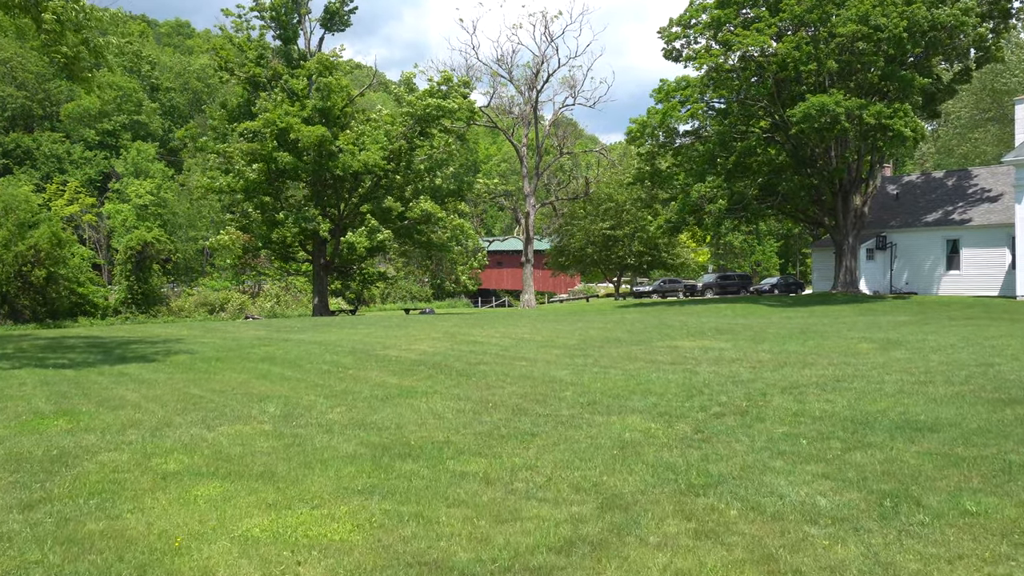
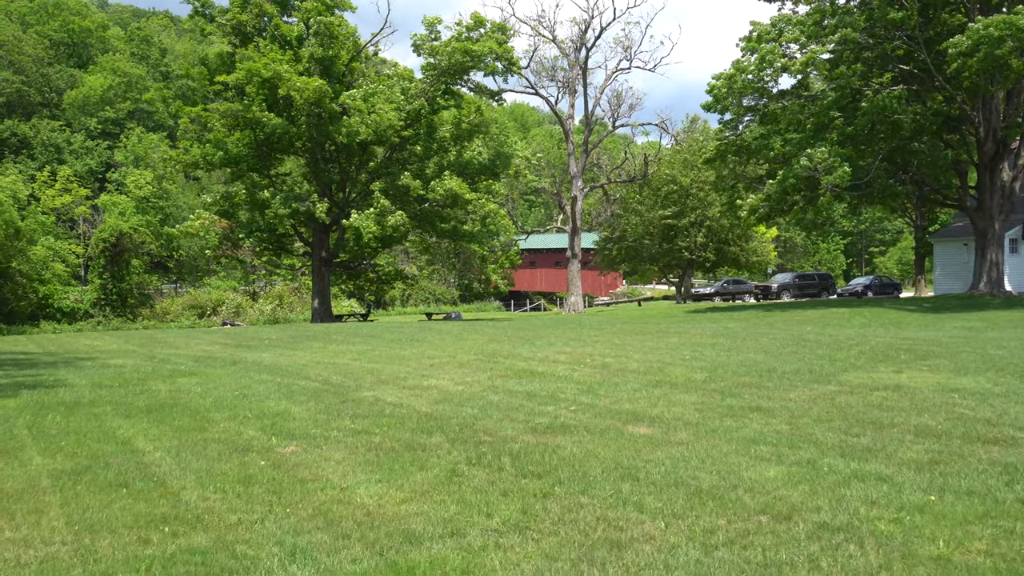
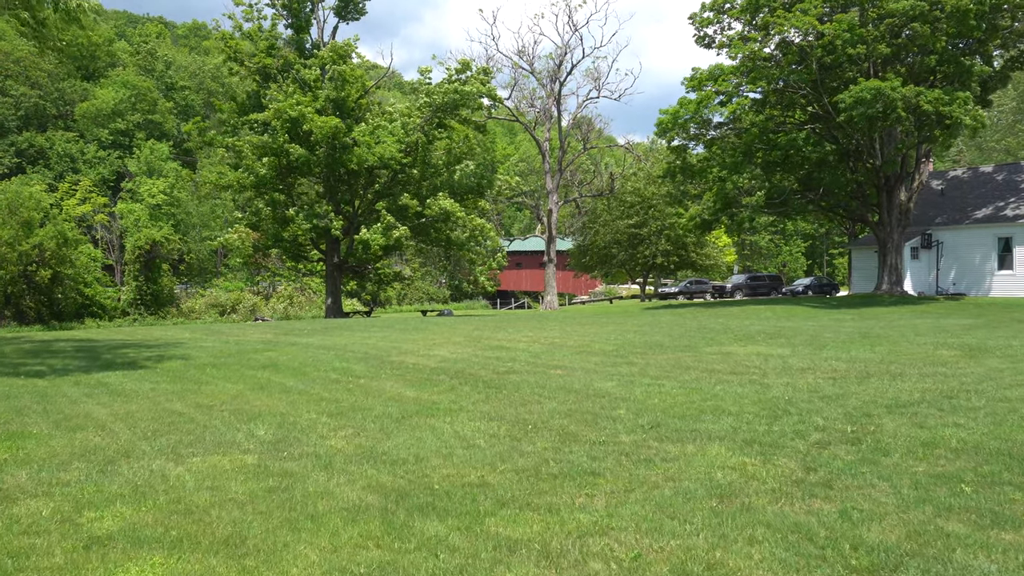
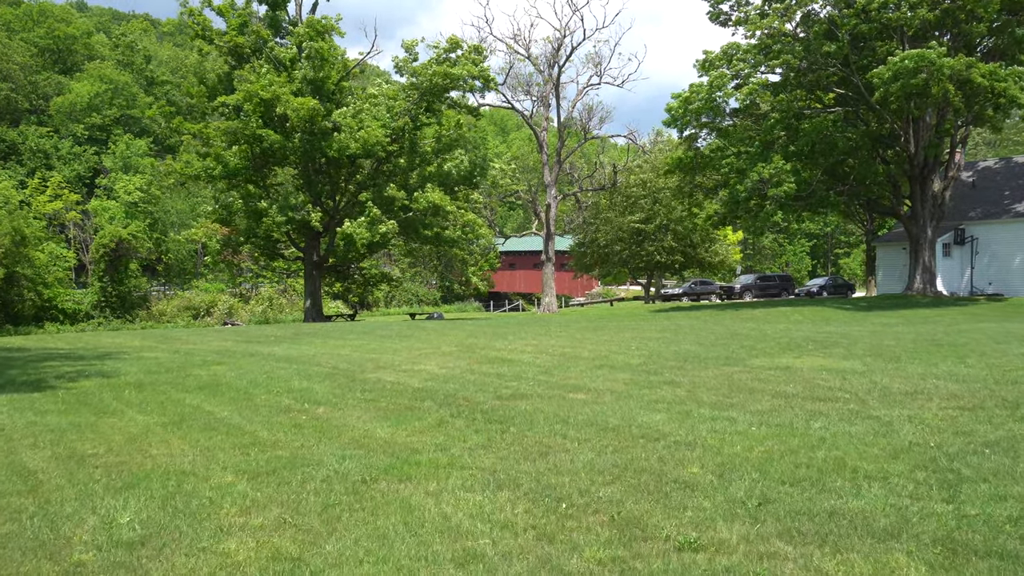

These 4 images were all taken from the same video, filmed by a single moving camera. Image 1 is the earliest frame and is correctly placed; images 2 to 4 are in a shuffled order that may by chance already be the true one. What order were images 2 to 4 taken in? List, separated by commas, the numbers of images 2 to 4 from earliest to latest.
3, 4, 2
